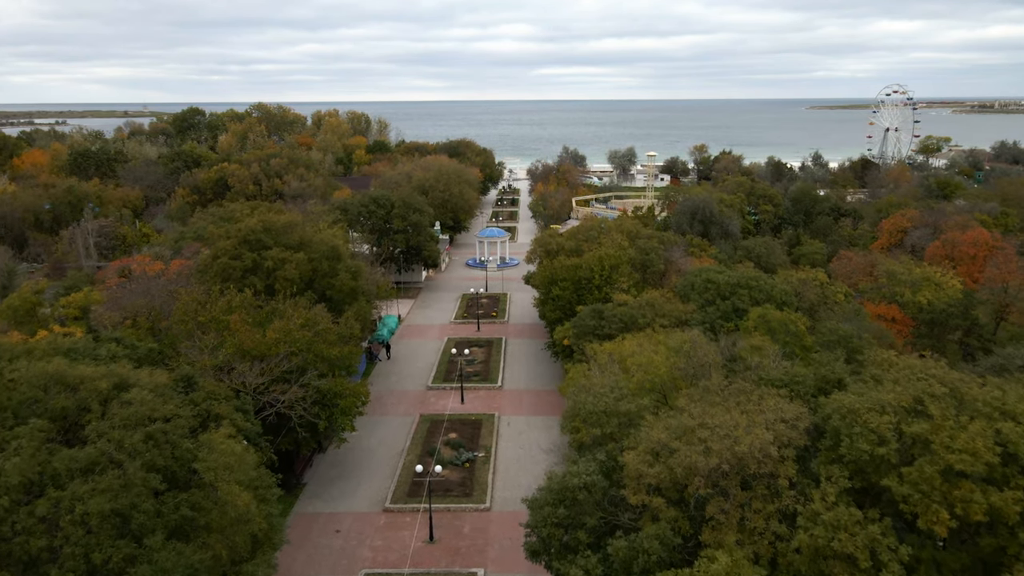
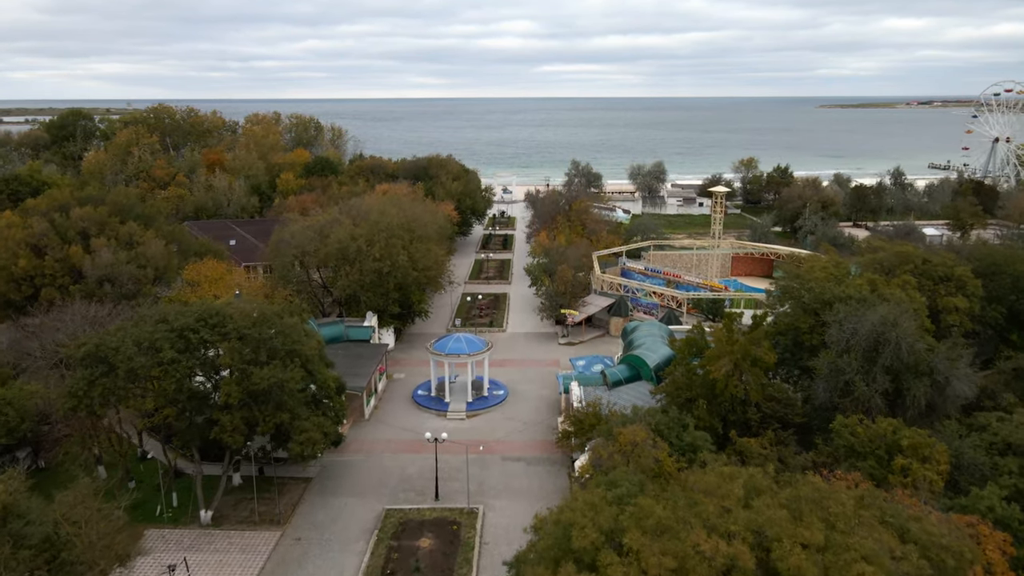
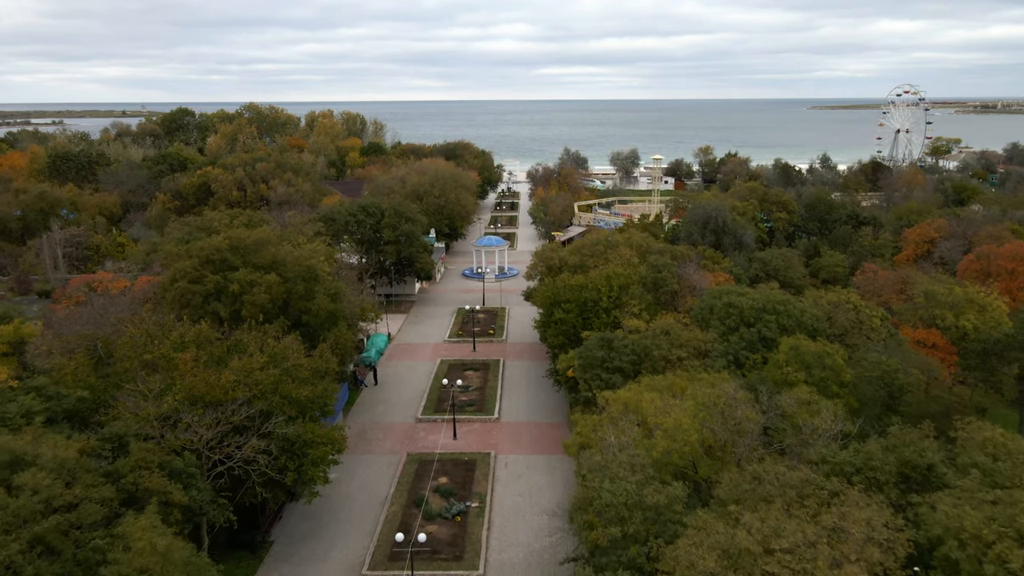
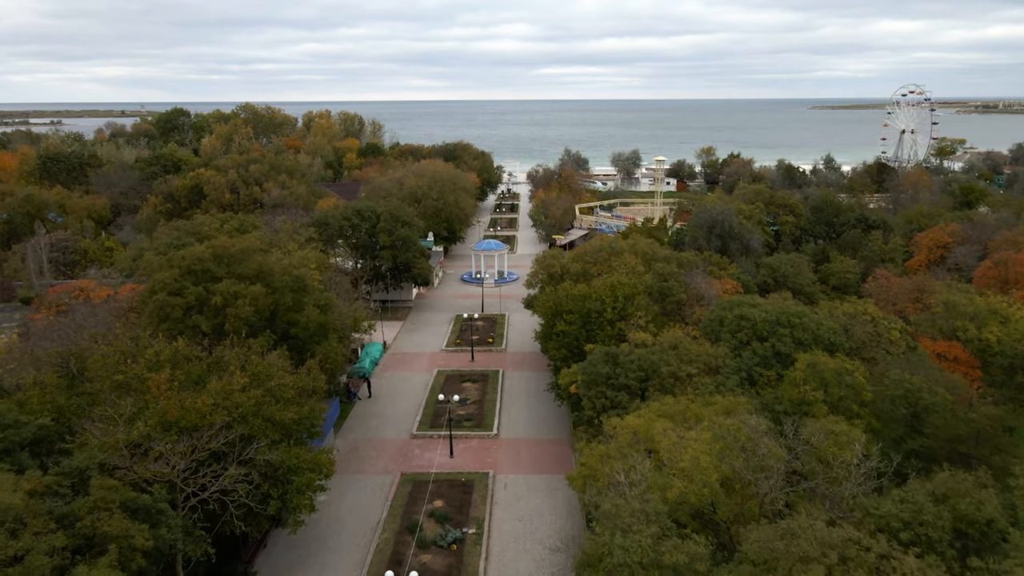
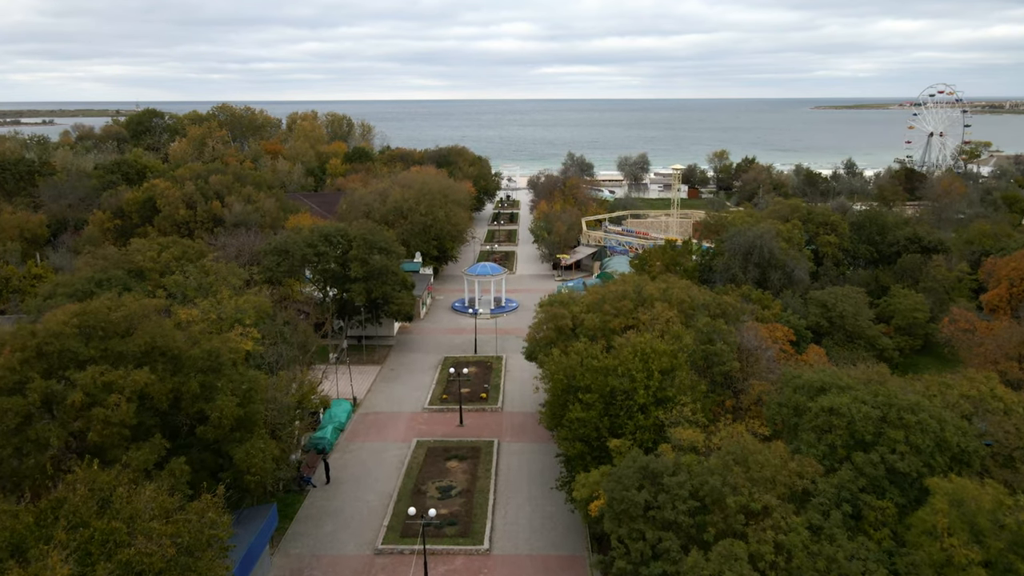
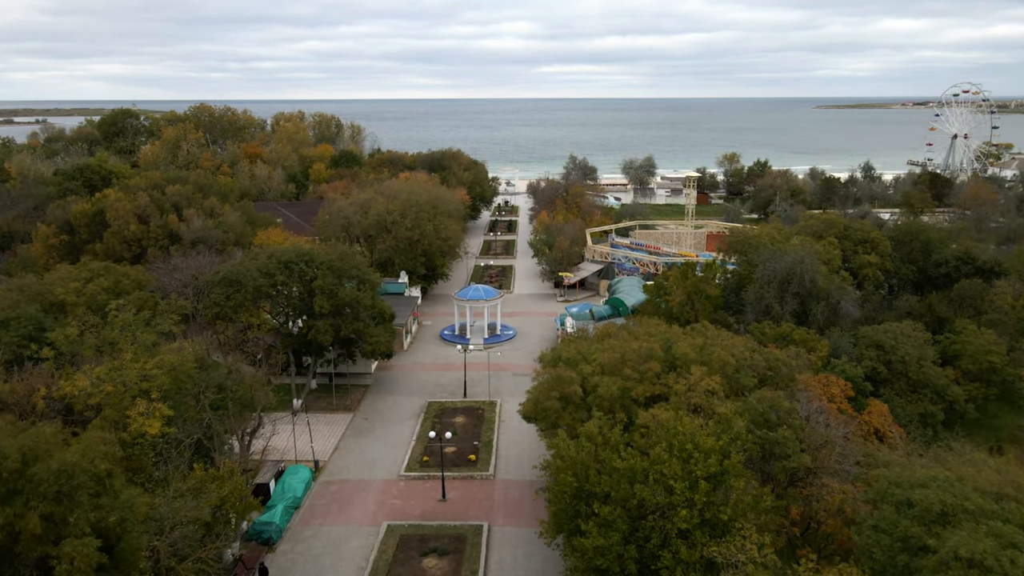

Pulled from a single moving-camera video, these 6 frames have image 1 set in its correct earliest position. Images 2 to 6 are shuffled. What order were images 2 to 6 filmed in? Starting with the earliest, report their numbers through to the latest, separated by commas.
3, 4, 5, 6, 2
